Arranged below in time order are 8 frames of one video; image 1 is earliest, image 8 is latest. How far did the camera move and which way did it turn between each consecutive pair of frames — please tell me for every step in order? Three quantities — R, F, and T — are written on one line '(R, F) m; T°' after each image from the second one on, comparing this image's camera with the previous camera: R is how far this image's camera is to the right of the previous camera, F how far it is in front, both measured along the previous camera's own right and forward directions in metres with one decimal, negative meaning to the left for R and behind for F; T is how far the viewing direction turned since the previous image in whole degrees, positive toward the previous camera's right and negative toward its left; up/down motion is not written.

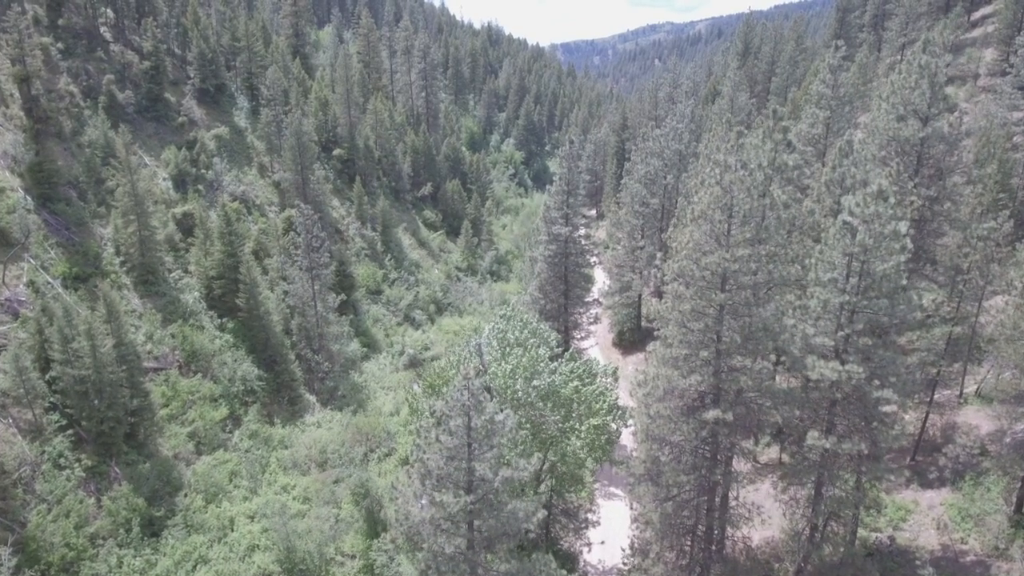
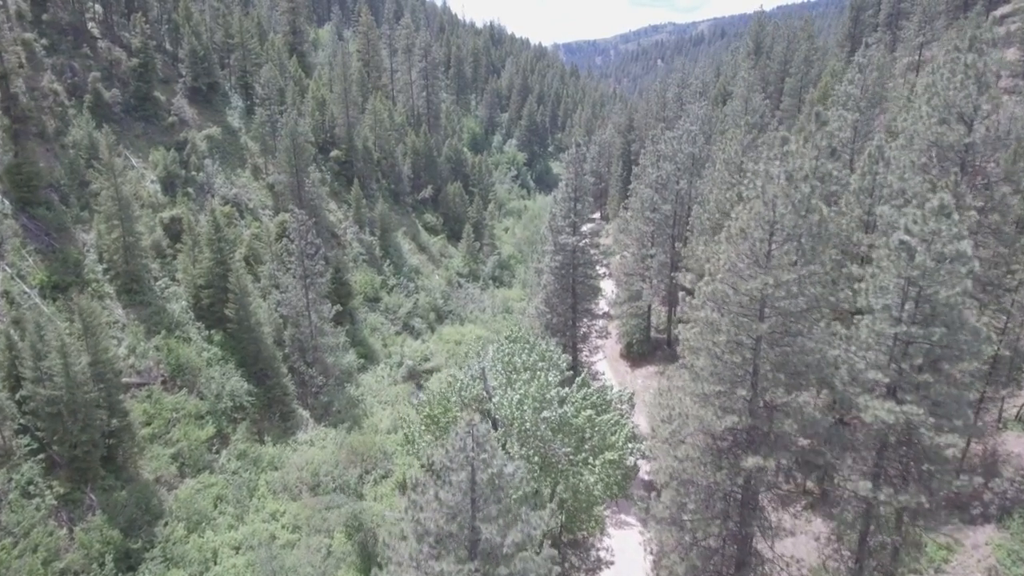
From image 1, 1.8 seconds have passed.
(-0.2, +1.7) m; 0°
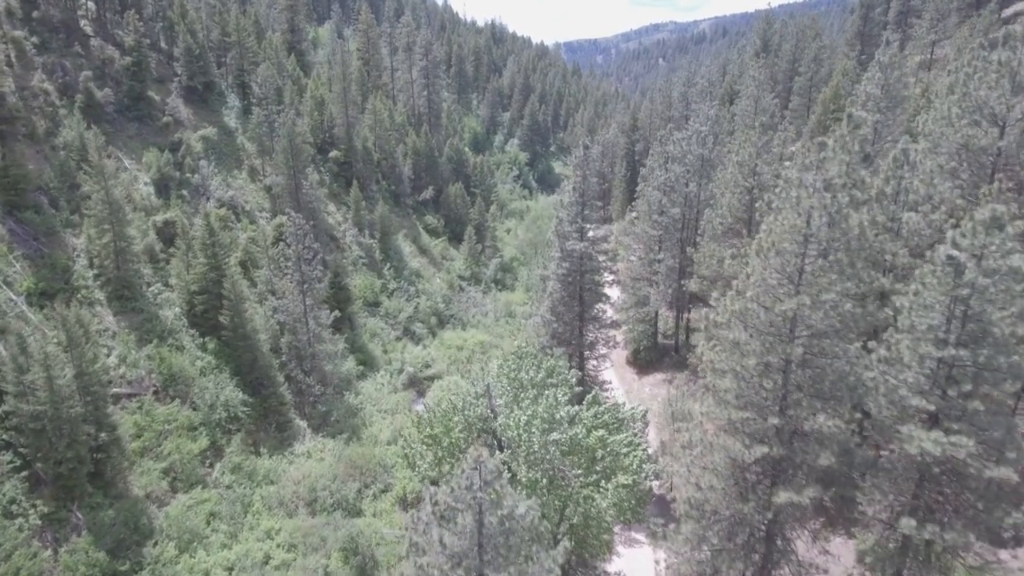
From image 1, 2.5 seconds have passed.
(-0.1, +1.0) m; 0°
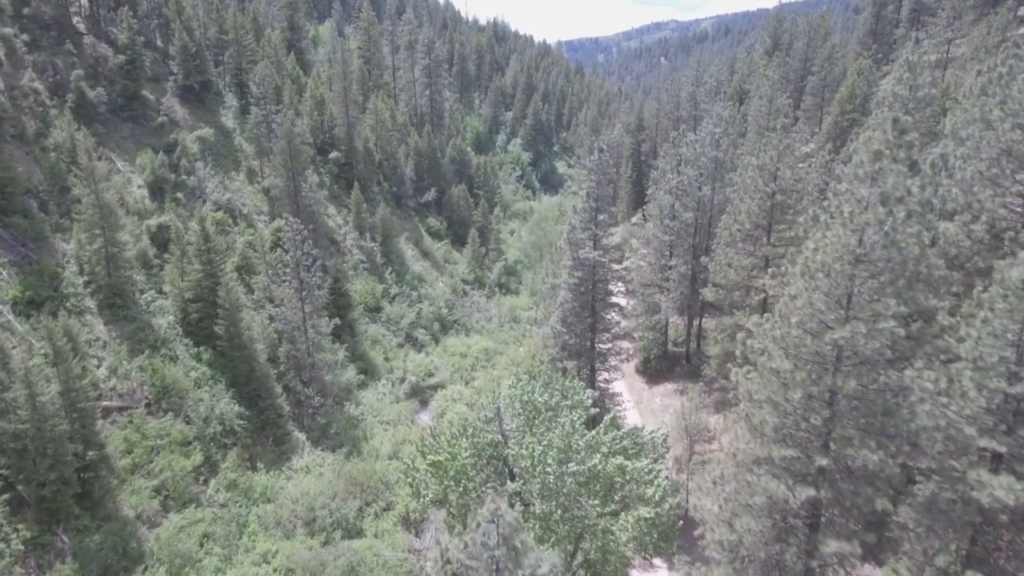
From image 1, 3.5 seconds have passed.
(-0.3, +1.2) m; 0°
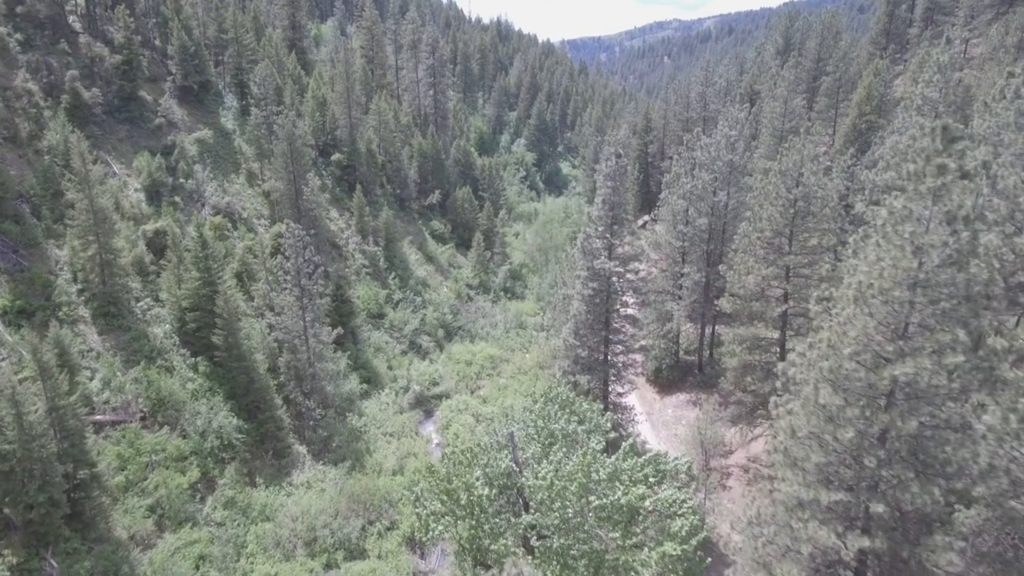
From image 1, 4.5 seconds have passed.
(-0.3, +1.0) m; 0°
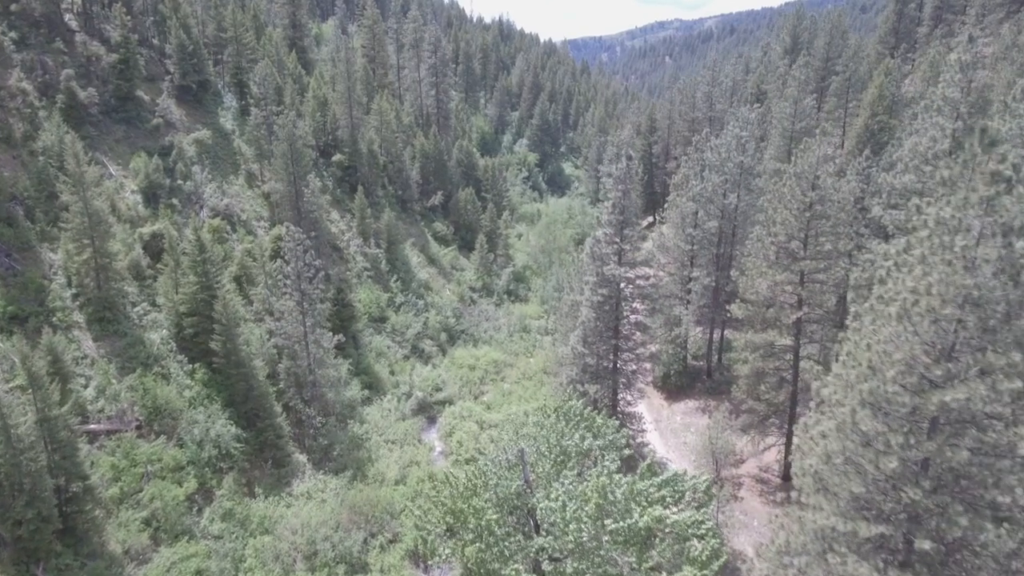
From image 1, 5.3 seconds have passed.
(-0.2, +0.7) m; 0°
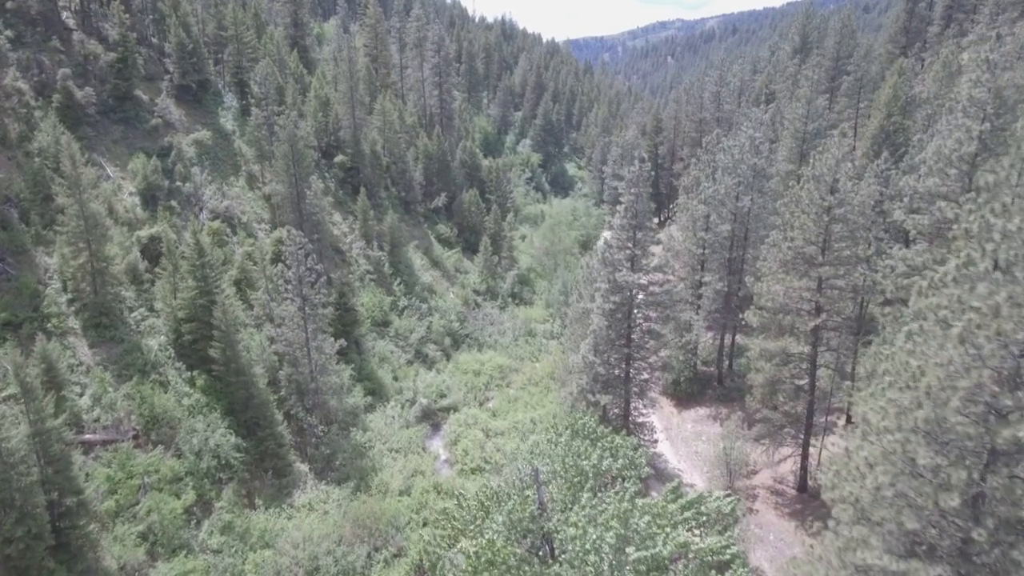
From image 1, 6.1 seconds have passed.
(-0.2, +0.7) m; 0°
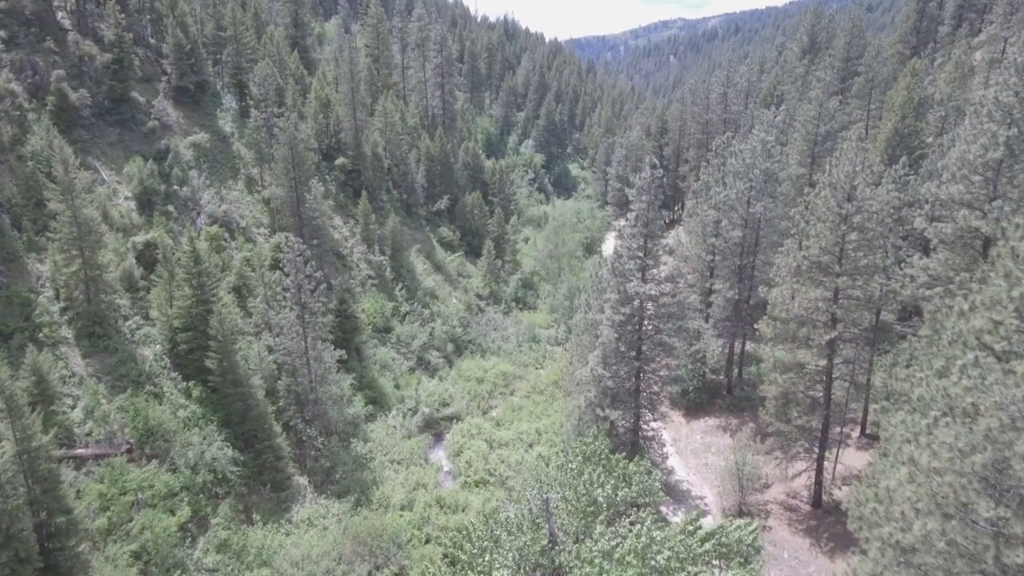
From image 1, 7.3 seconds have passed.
(-0.1, +0.8) m; 0°
